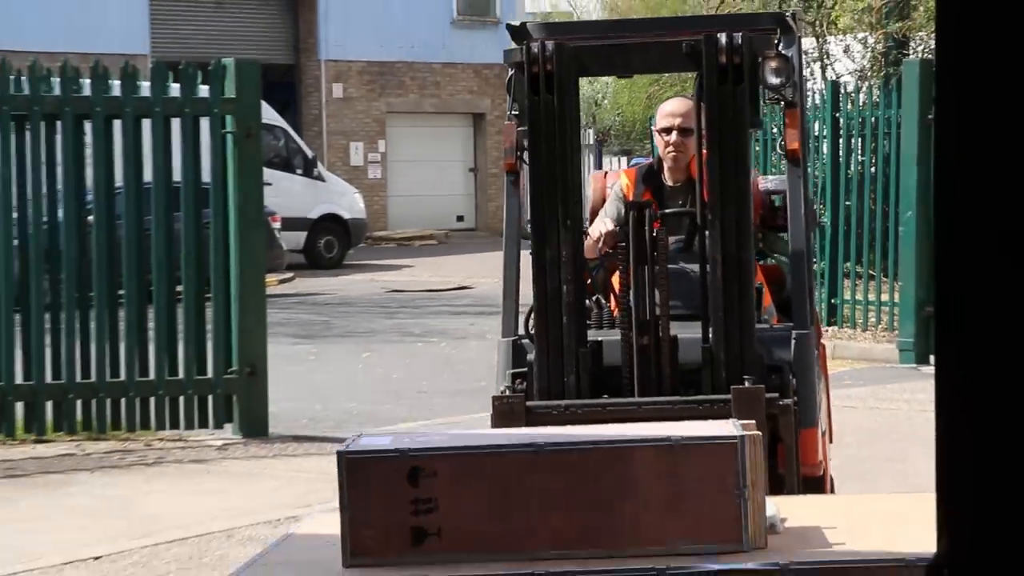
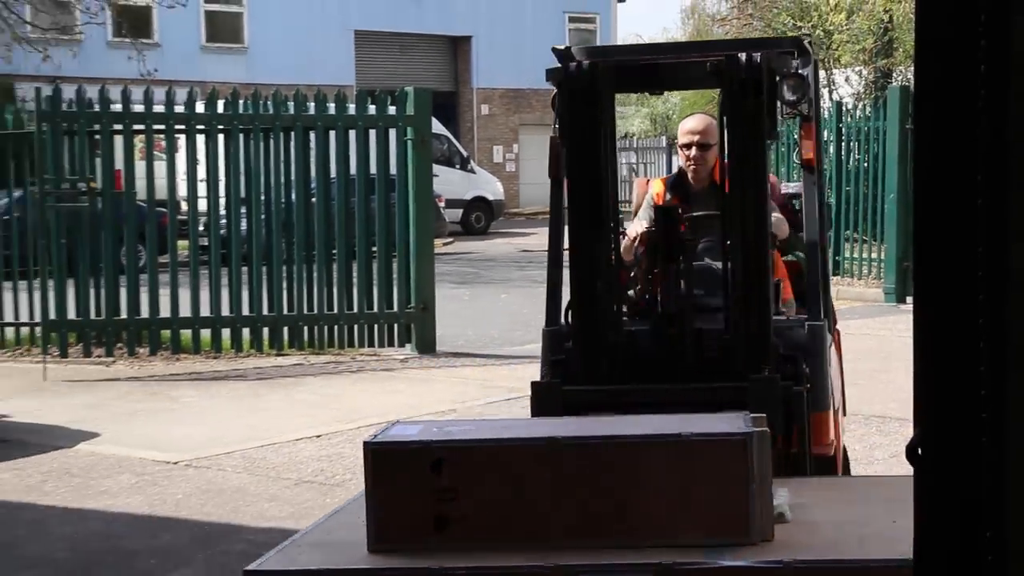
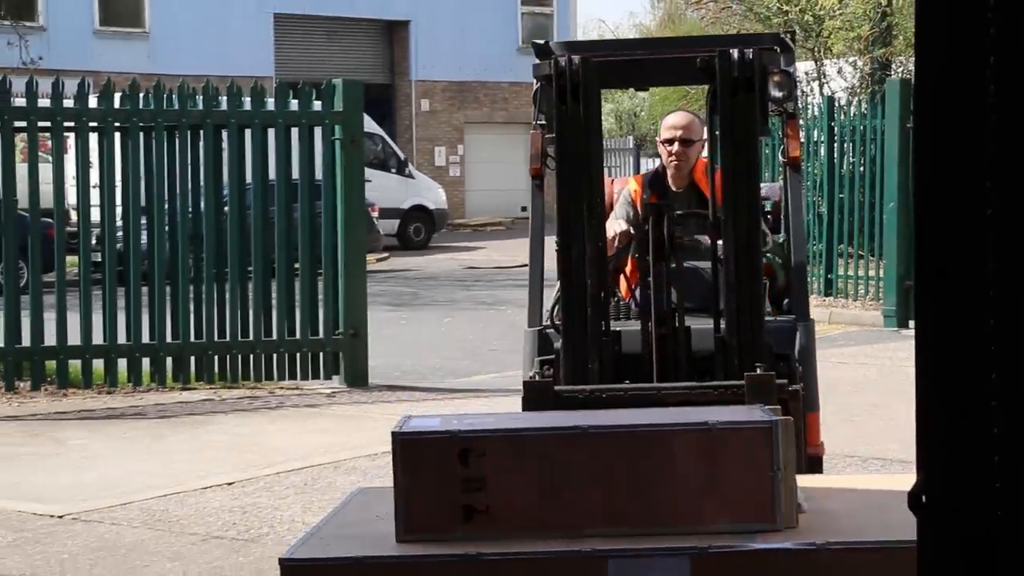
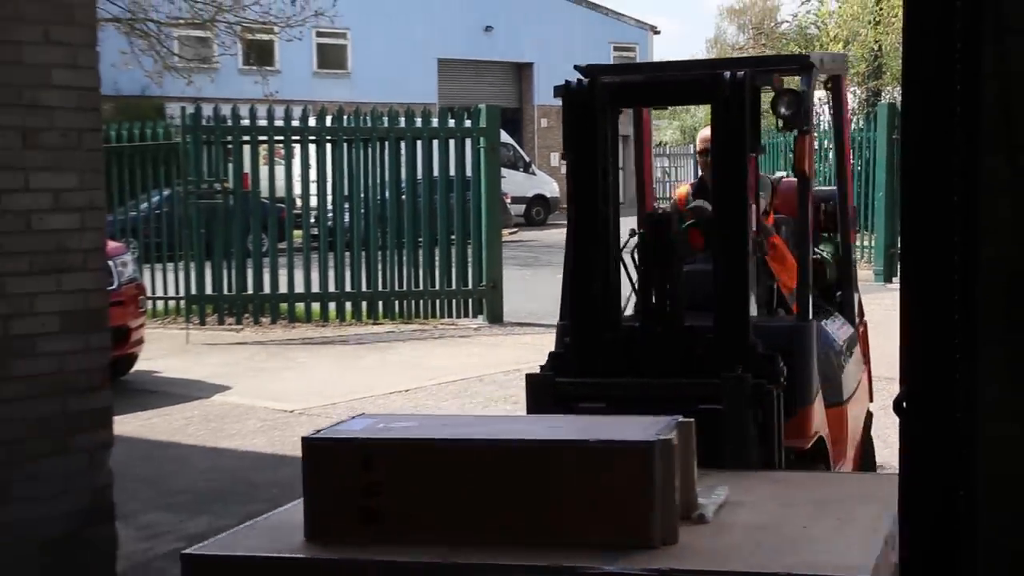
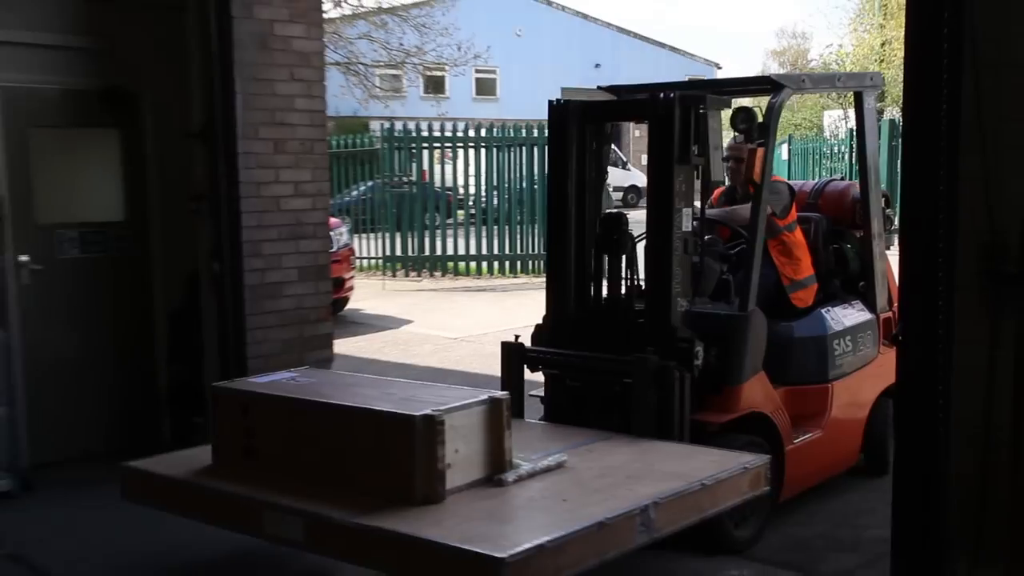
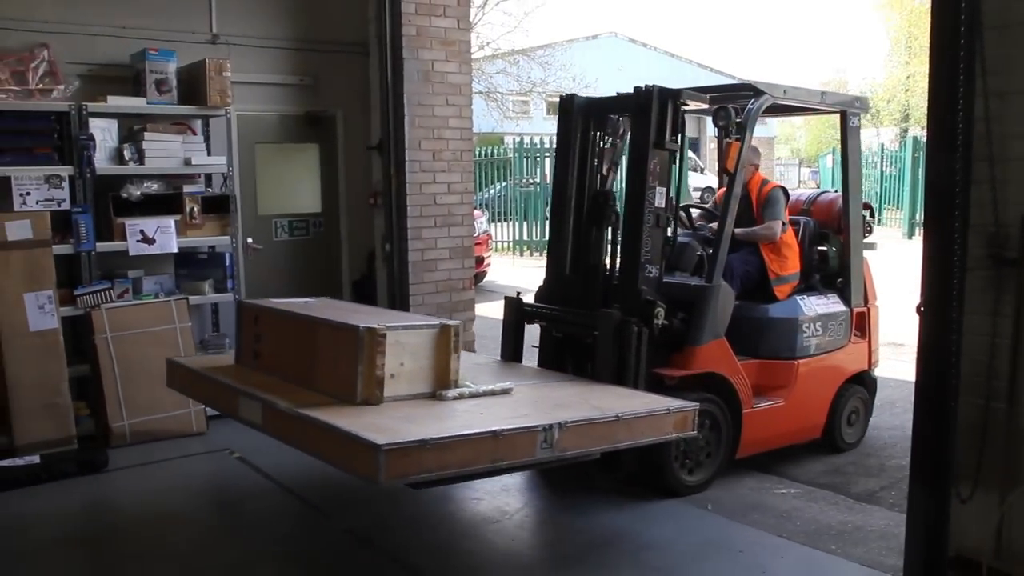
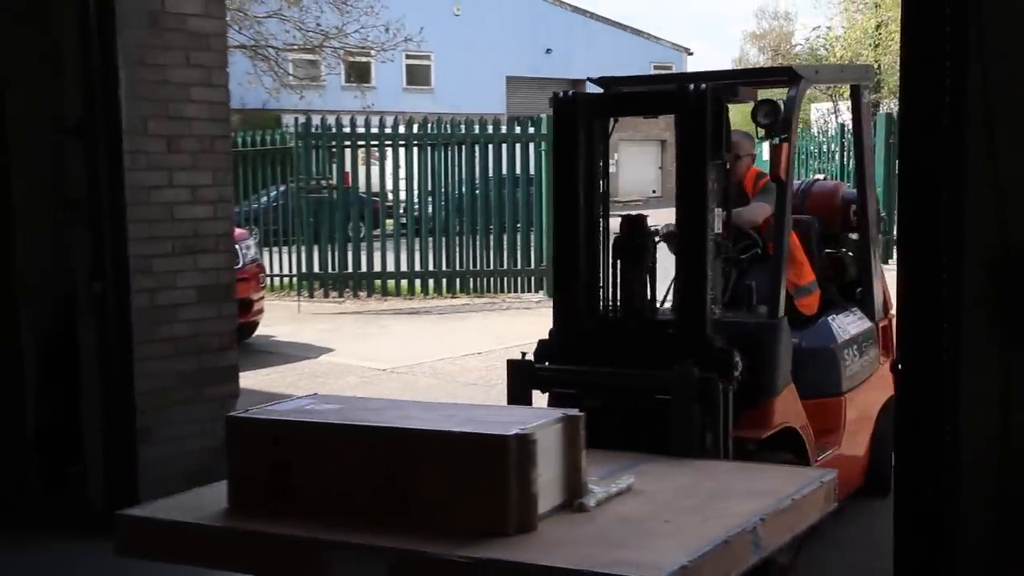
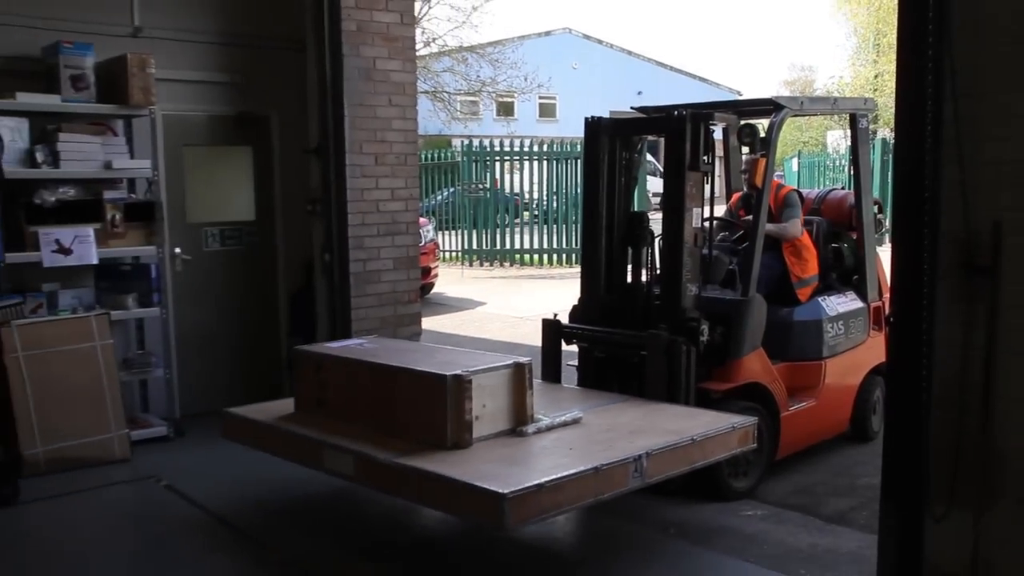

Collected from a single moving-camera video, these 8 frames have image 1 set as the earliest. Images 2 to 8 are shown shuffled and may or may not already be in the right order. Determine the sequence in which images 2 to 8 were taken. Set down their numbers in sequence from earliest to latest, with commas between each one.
3, 2, 4, 7, 5, 8, 6
